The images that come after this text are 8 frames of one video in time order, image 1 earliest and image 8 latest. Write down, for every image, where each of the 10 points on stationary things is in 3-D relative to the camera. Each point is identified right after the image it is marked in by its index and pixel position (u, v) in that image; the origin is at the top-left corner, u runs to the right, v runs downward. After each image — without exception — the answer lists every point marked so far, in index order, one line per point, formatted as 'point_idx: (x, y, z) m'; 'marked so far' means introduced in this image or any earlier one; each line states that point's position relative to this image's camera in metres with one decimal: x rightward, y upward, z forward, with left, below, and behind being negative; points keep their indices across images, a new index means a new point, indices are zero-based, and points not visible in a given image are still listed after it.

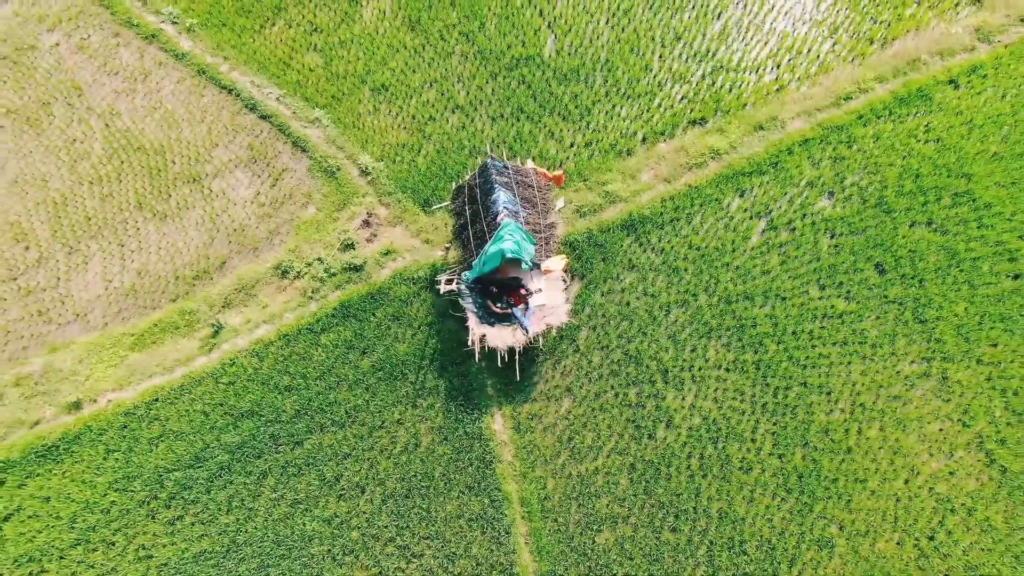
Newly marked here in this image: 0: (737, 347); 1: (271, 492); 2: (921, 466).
0: (+4.1, -1.1, +9.7) m
1: (-3.9, -3.4, +8.8) m
2: (+7.3, -3.2, +9.6) m
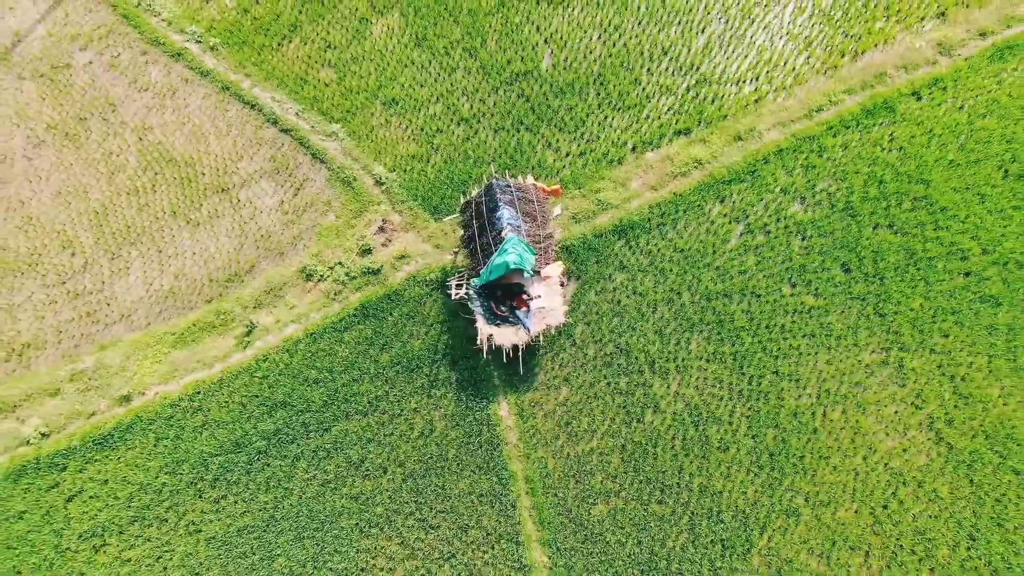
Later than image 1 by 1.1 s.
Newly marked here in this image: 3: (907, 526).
0: (+4.2, -1.1, +10.8) m
1: (-3.8, -3.4, +9.9) m
2: (+7.4, -3.1, +10.8) m
3: (+7.9, -4.7, +10.6) m
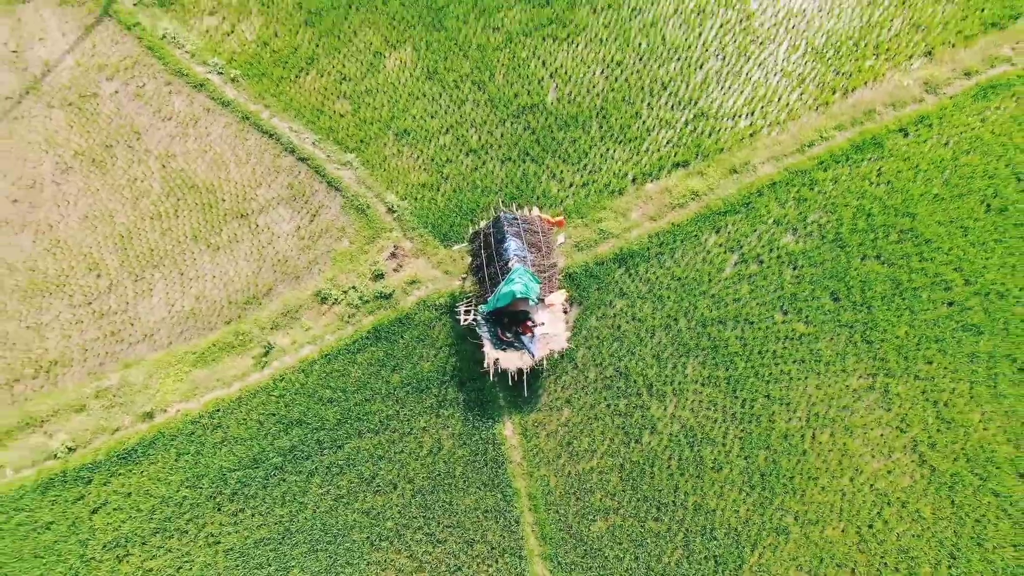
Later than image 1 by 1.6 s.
0: (+4.2, -1.6, +11.3) m
1: (-3.7, -3.9, +10.3) m
2: (+7.5, -3.7, +11.3) m
3: (+7.9, -5.3, +11.1) m
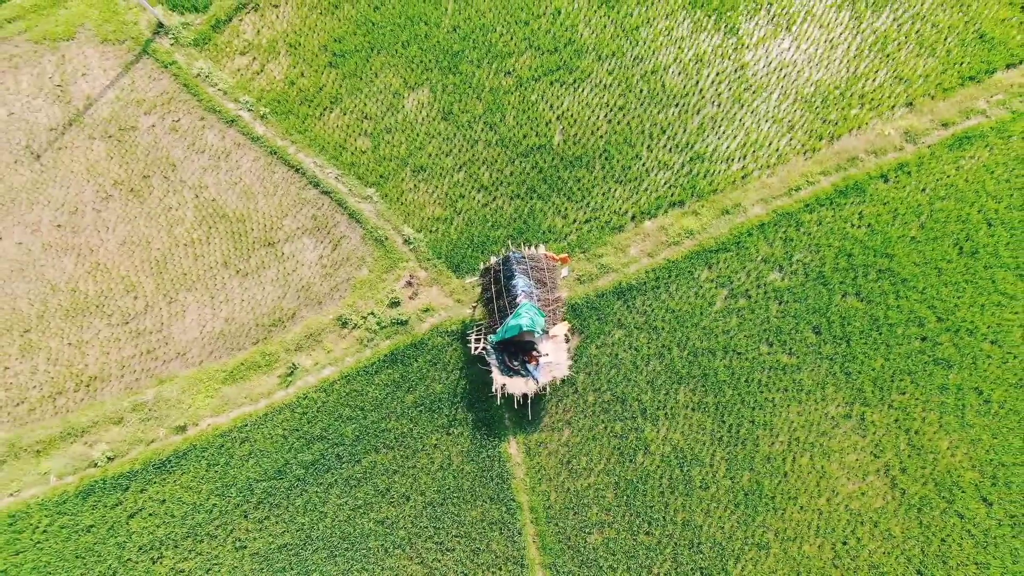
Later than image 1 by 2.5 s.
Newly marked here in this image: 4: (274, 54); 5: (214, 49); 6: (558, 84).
0: (+4.3, -2.4, +12.2) m
1: (-3.7, -4.4, +11.2) m
2: (+7.5, -4.6, +12.2) m
3: (+7.9, -6.2, +12.0) m
4: (-5.7, +5.7, +12.8) m
5: (-7.1, +5.7, +12.8) m
6: (+1.1, +5.1, +13.2) m
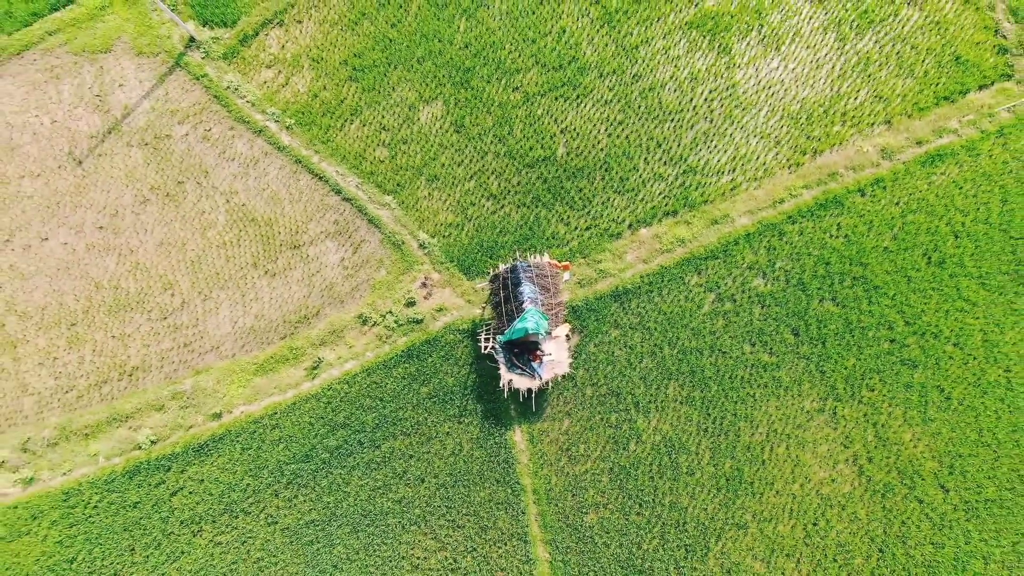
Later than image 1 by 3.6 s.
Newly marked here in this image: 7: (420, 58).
0: (+4.5, -2.5, +13.4) m
1: (-3.6, -4.4, +12.3) m
2: (+7.6, -4.7, +13.5) m
3: (+8.0, -6.3, +13.3) m
4: (-5.5, +5.7, +13.7) m
5: (-6.9, +5.8, +13.7) m
6: (+1.3, +5.1, +14.2) m
7: (-2.4, +6.1, +14.0) m
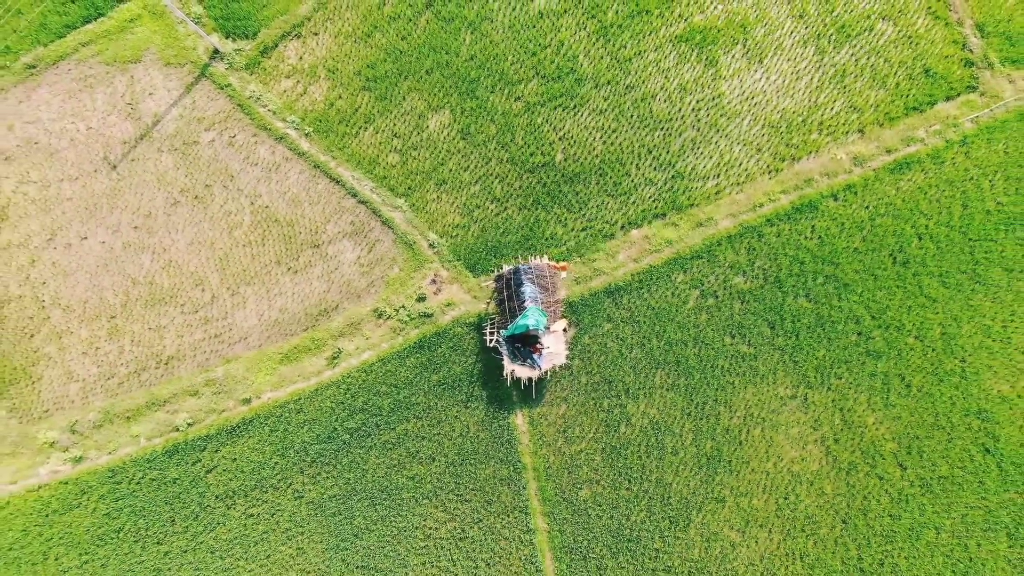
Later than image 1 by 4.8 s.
0: (+4.5, -2.4, +14.8) m
1: (-3.5, -4.4, +13.6) m
2: (+7.6, -4.6, +14.9) m
3: (+8.0, -6.3, +14.8) m
4: (-5.4, +5.8, +14.8) m
5: (-6.8, +5.9, +14.6) m
6: (+1.4, +5.2, +15.3) m
7: (-2.4, +6.2, +15.1) m
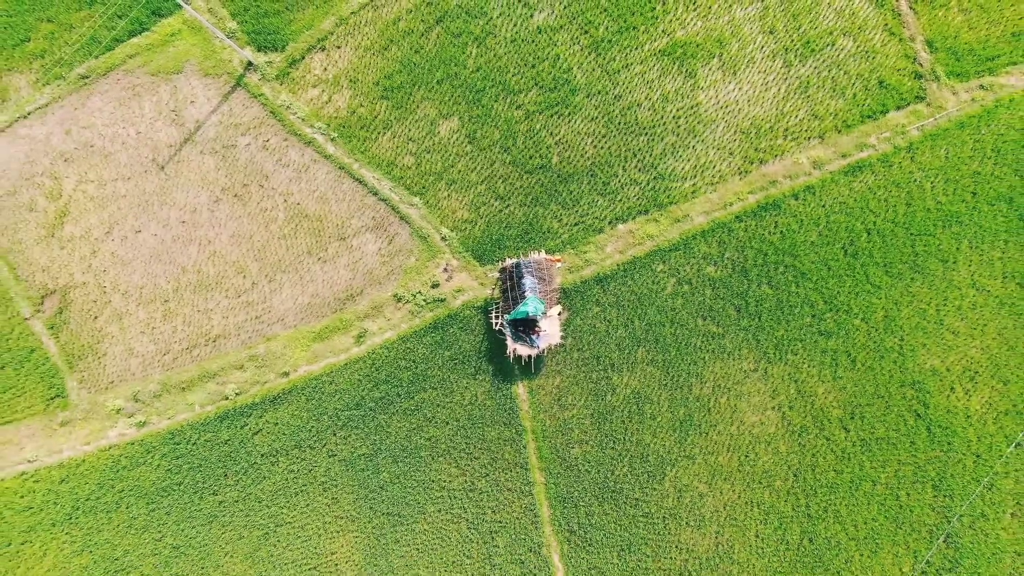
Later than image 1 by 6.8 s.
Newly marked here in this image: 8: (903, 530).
0: (+4.6, -2.0, +17.1) m
1: (-3.4, -4.0, +15.8) m
2: (+7.7, -4.3, +17.4) m
3: (+8.1, -5.9, +17.4) m
4: (-5.4, +6.2, +16.5) m
5: (-6.7, +6.3, +16.4) m
6: (+1.5, +5.6, +17.3) m
7: (-2.3, +6.6, +16.9) m
8: (+12.9, -8.0, +17.5) m
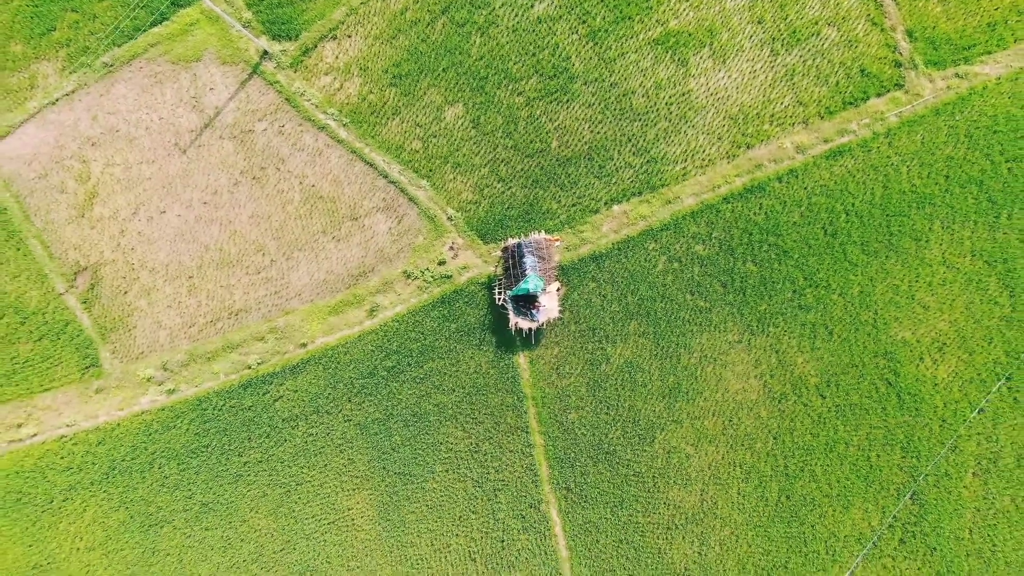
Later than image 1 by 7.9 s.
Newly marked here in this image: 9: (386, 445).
0: (+4.6, -1.2, +18.3) m
1: (-3.4, -3.3, +17.0) m
2: (+7.7, -3.5, +18.8) m
3: (+8.1, -5.1, +18.8) m
4: (-5.3, +6.9, +17.4) m
5: (-6.7, +7.0, +17.3) m
6: (+1.5, +6.4, +18.3) m
7: (-2.2, +7.3, +17.8) m
8: (+12.9, -7.2, +19.1) m
9: (-4.0, -5.0, +17.0) m
